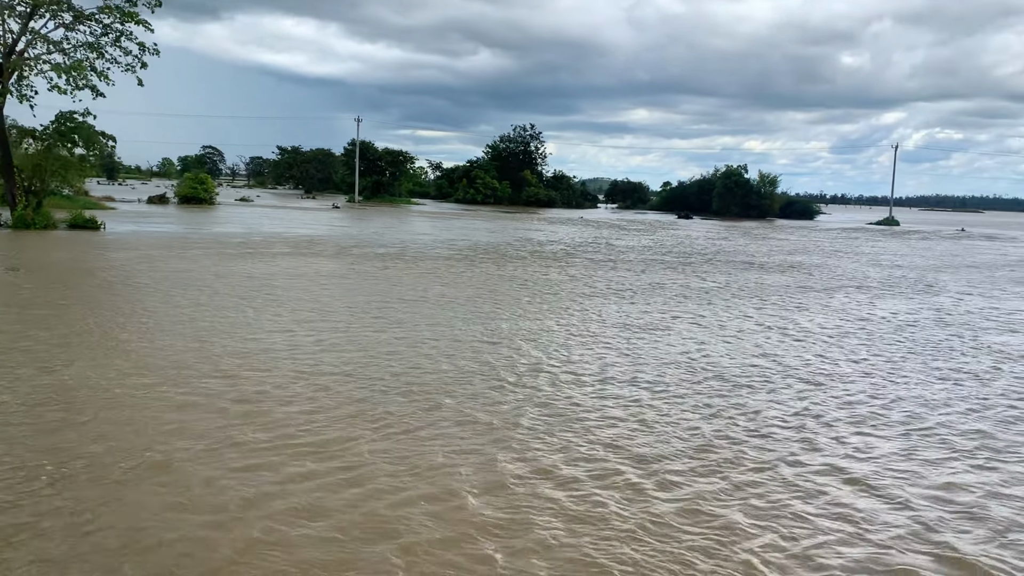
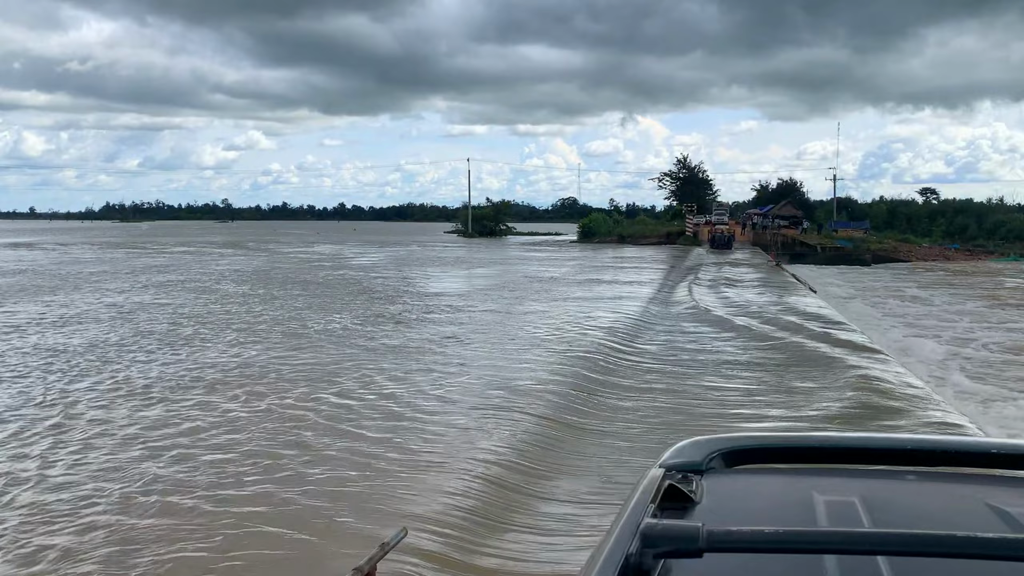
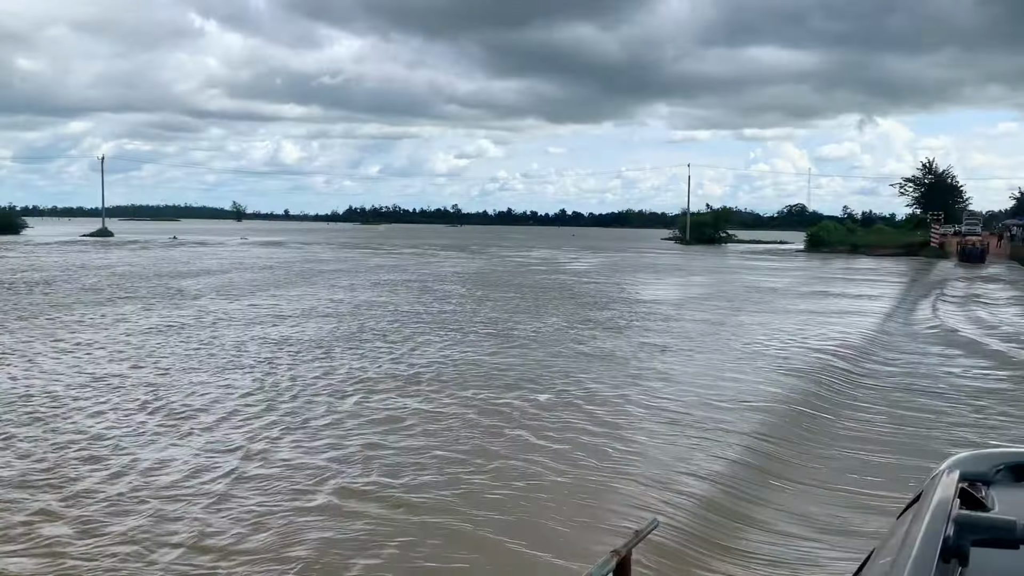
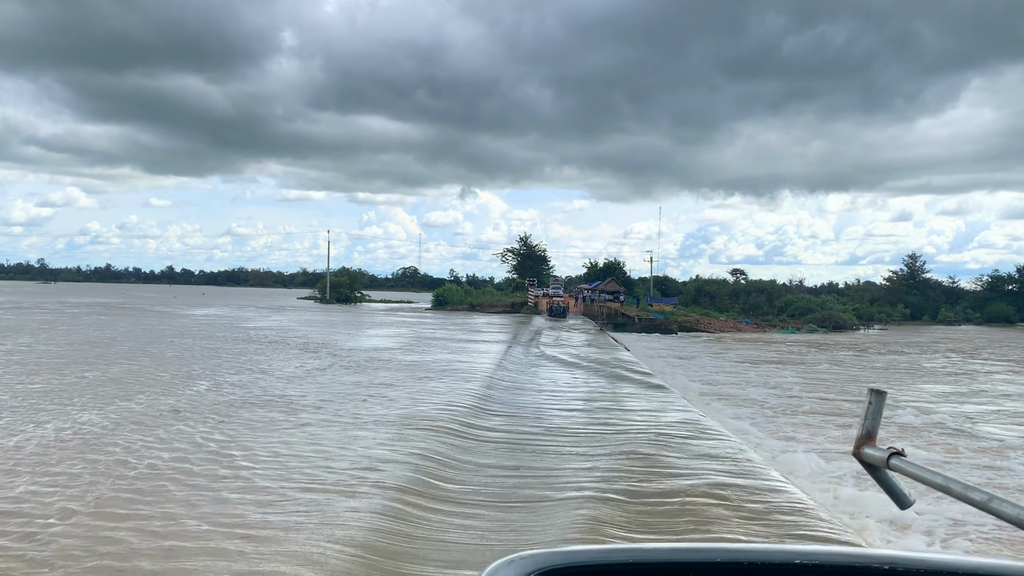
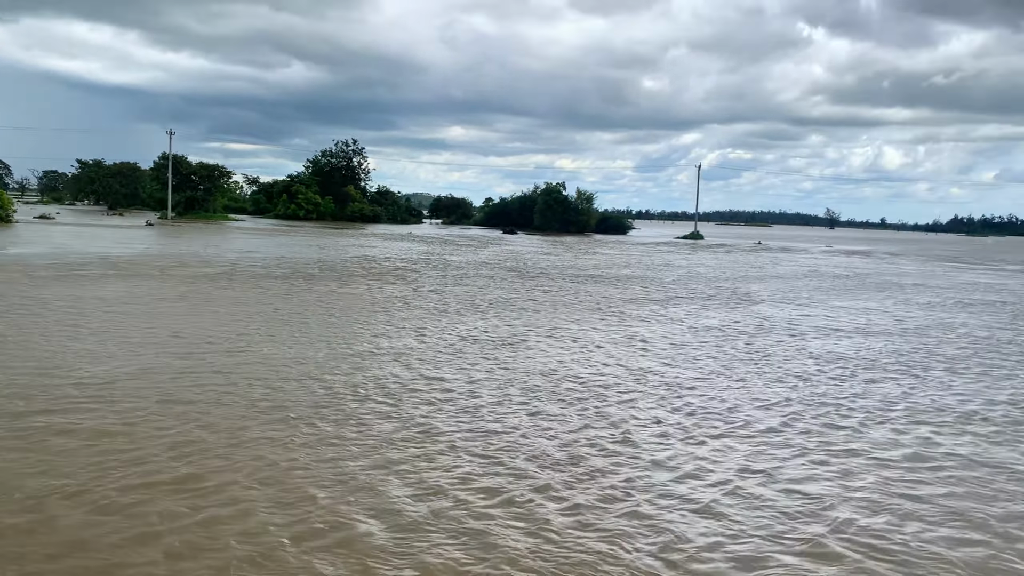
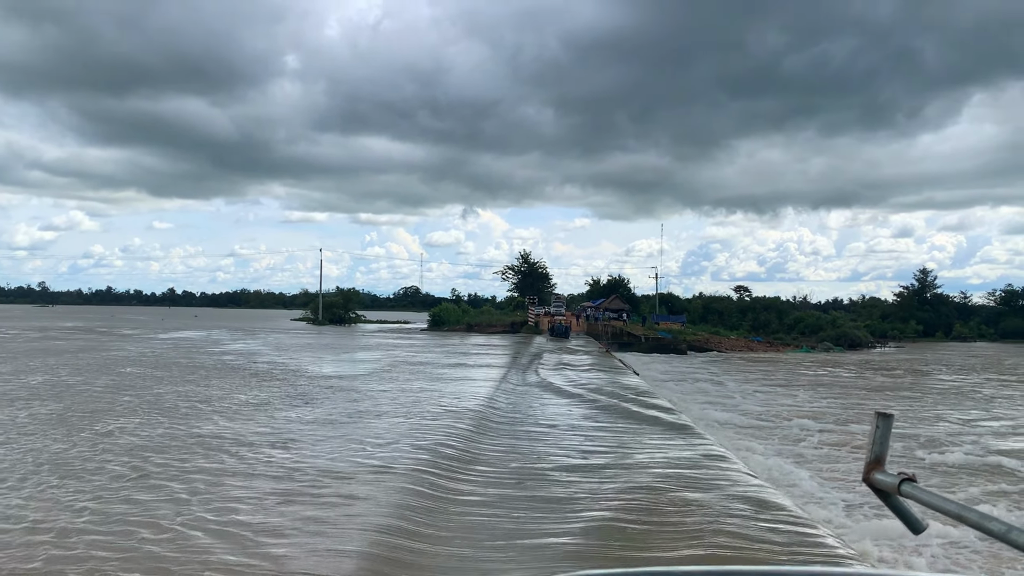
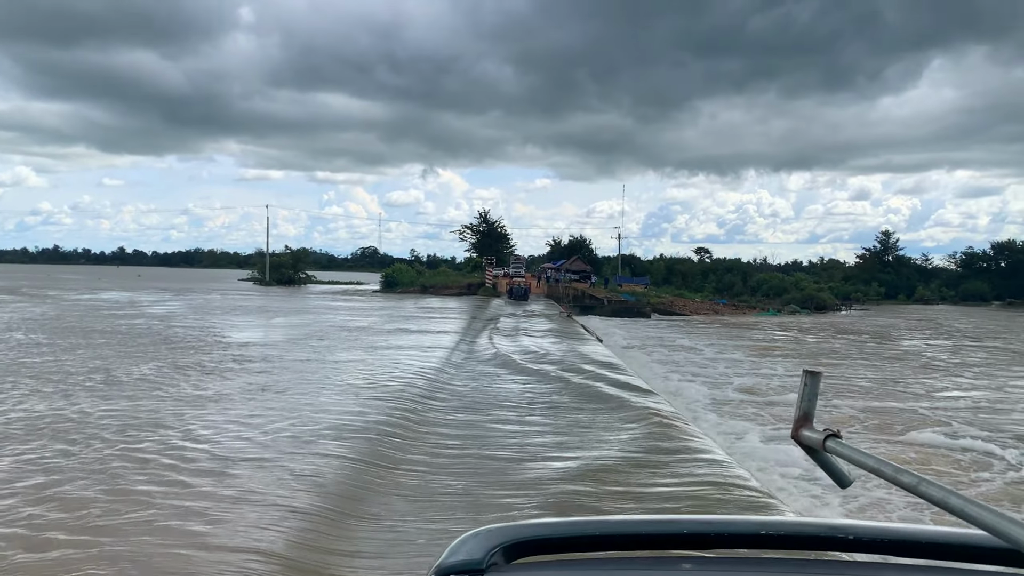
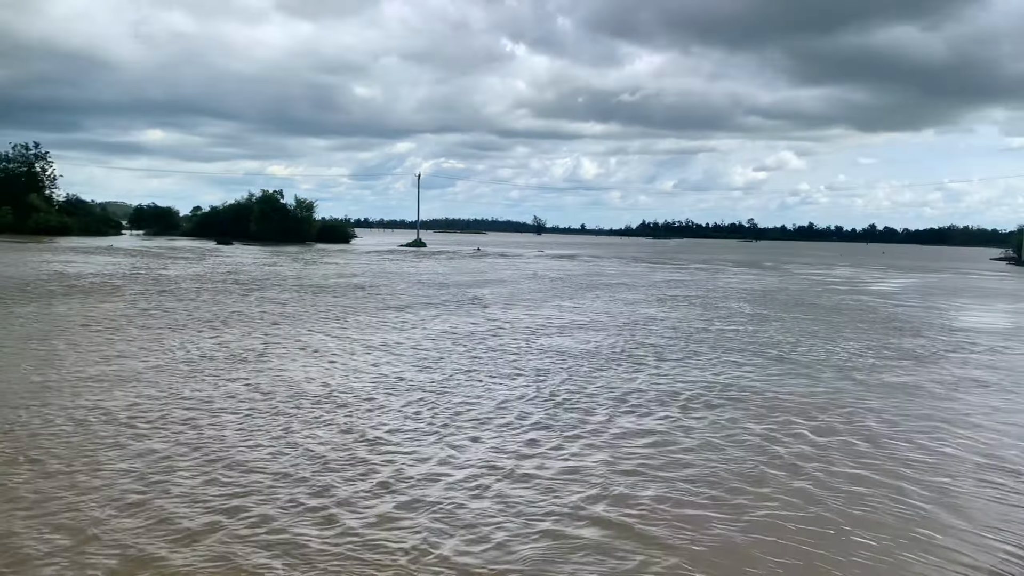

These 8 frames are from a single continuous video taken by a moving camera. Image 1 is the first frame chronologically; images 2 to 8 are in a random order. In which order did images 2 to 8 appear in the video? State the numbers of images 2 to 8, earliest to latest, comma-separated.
5, 8, 3, 2, 7, 6, 4
